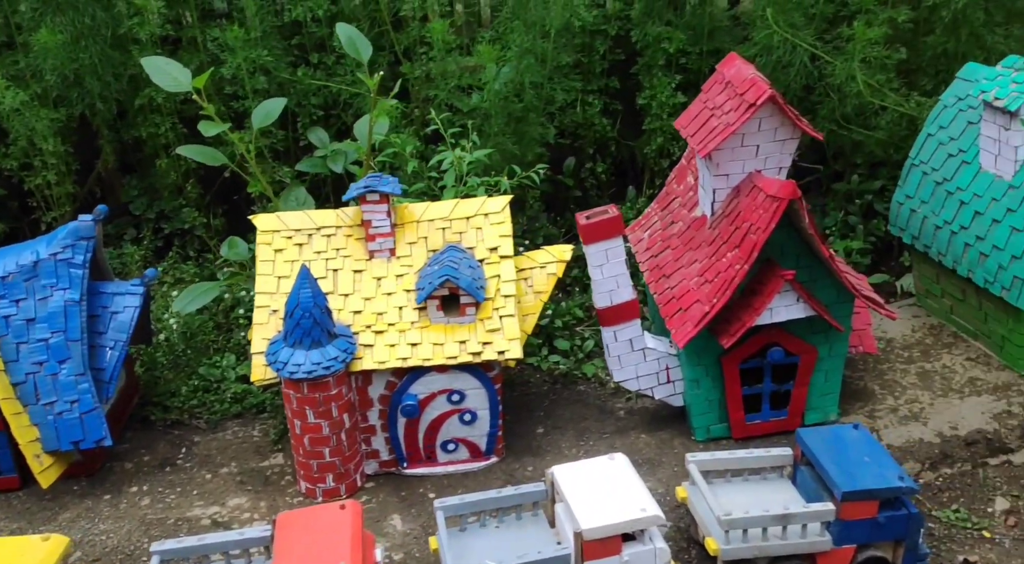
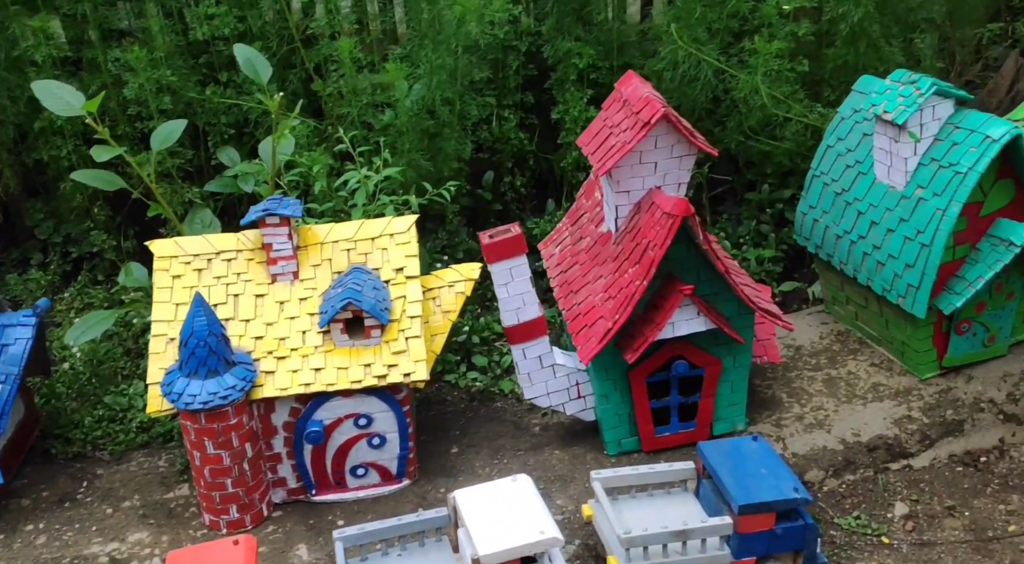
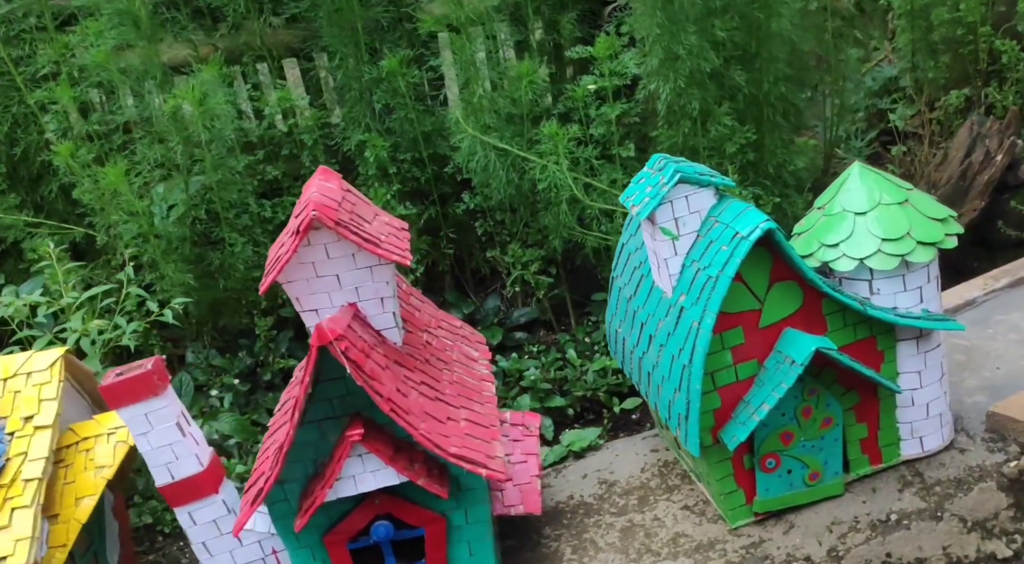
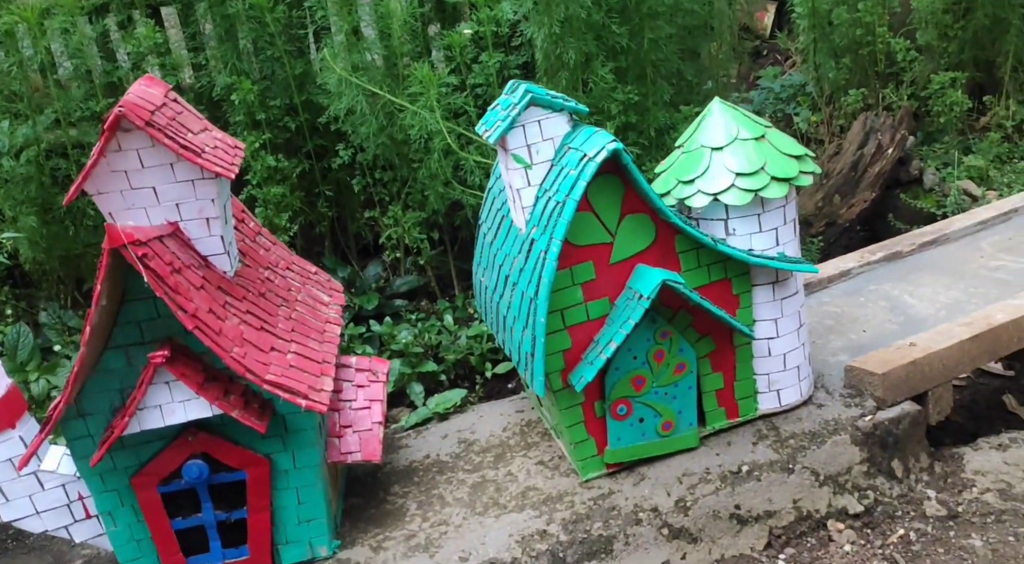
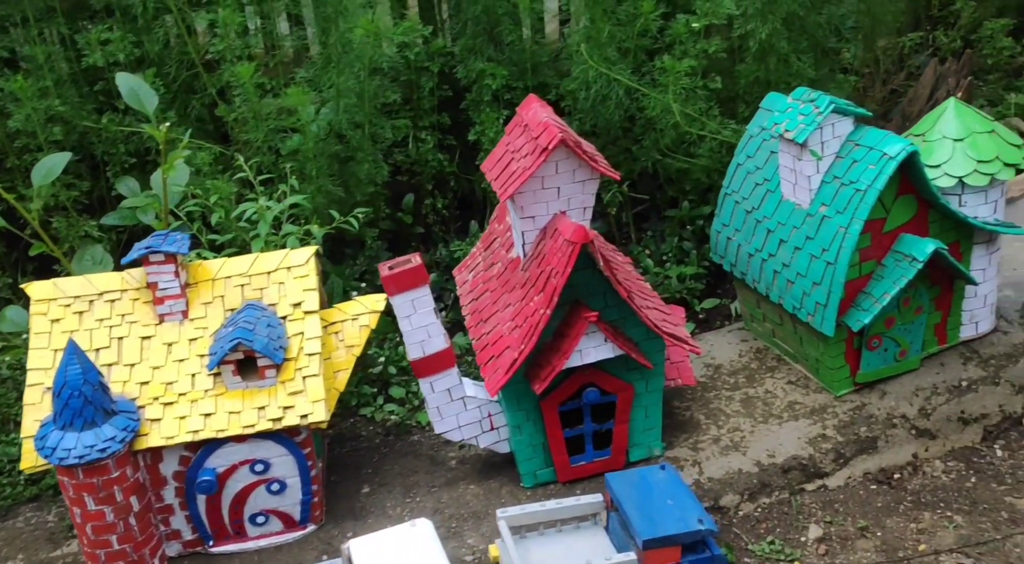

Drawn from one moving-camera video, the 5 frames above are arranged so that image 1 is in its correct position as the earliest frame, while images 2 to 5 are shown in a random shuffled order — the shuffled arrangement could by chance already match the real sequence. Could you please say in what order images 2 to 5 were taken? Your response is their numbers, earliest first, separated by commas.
2, 5, 3, 4
